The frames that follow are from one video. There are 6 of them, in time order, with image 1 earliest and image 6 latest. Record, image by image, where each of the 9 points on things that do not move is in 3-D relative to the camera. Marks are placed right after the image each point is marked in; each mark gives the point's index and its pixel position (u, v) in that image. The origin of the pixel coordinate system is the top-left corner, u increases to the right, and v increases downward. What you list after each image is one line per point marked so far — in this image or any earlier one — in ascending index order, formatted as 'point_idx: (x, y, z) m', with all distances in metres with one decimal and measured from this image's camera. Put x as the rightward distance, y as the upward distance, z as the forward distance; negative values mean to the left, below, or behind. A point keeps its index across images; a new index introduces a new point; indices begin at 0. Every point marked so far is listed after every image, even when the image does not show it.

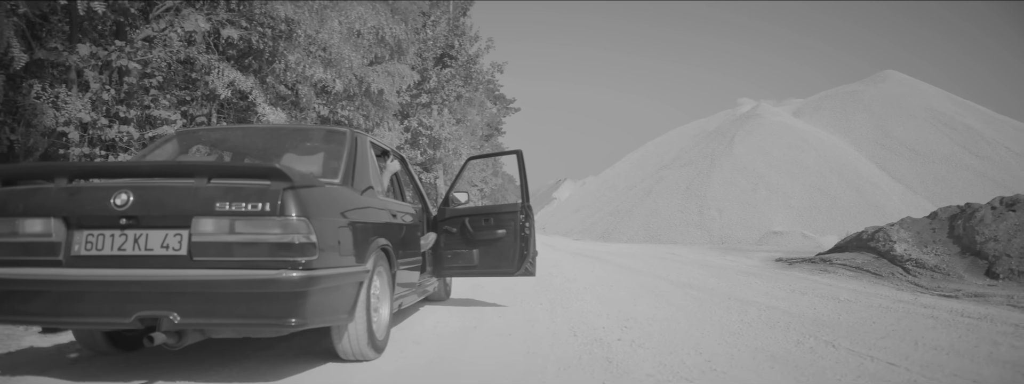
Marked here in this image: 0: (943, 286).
0: (+4.7, -1.0, +7.4) m
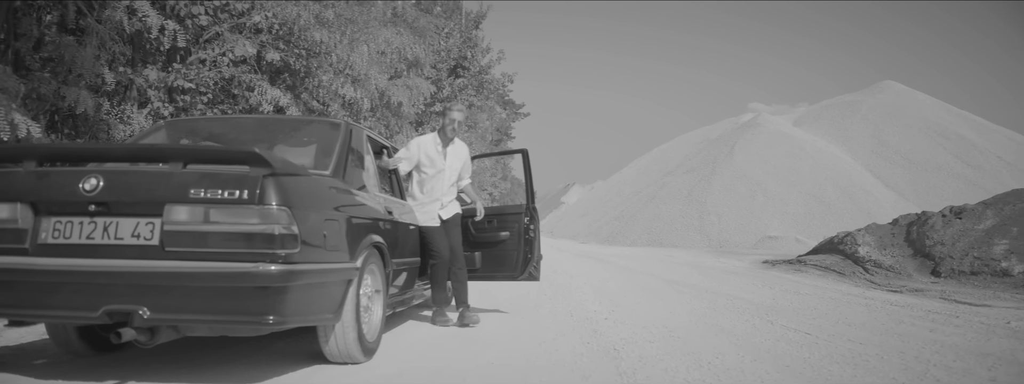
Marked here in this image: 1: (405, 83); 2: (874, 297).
0: (+4.8, -1.2, +8.6) m
1: (-2.8, +2.9, +17.7) m
2: (+4.0, -1.2, +7.4) m
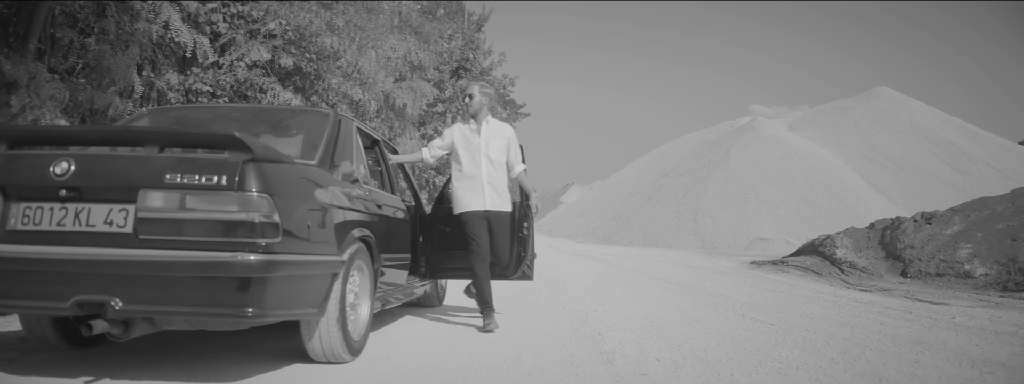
0: (+4.8, -1.2, +9.2) m
1: (-2.8, +2.9, +18.3) m
2: (+4.0, -1.2, +8.1) m
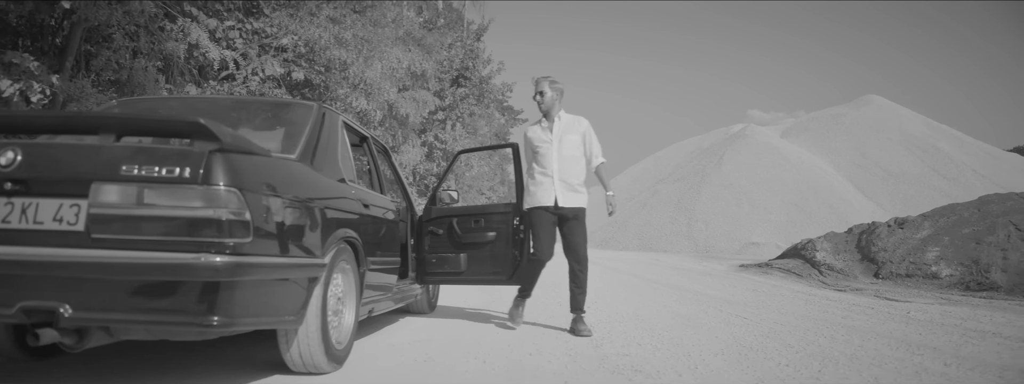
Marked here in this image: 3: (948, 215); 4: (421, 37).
0: (+4.8, -1.3, +9.9) m
1: (-2.8, +2.7, +19.0) m
2: (+4.0, -1.3, +8.8) m
3: (+6.8, -0.4, +10.5) m
4: (-2.6, +4.5, +19.6) m
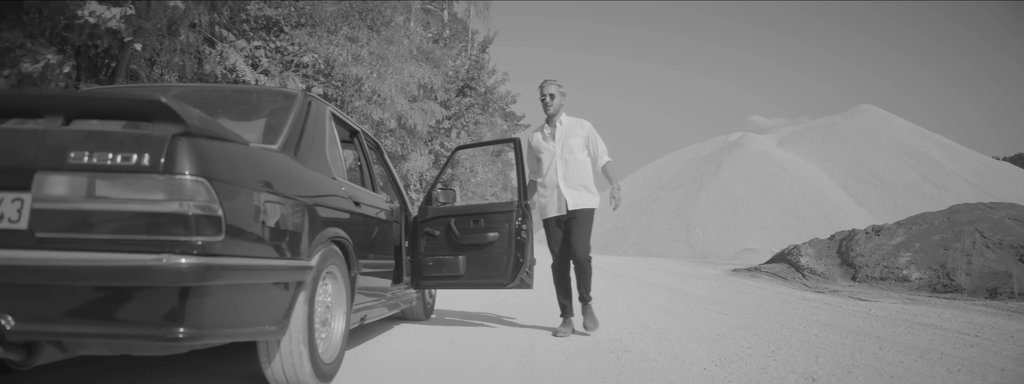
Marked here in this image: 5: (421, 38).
0: (+4.9, -1.5, +10.8) m
1: (-2.6, +2.5, +19.9) m
2: (+4.1, -1.5, +9.7) m
3: (+6.9, -0.5, +11.4) m
4: (-2.5, +4.3, +20.6) m
5: (-2.6, +4.4, +19.3) m
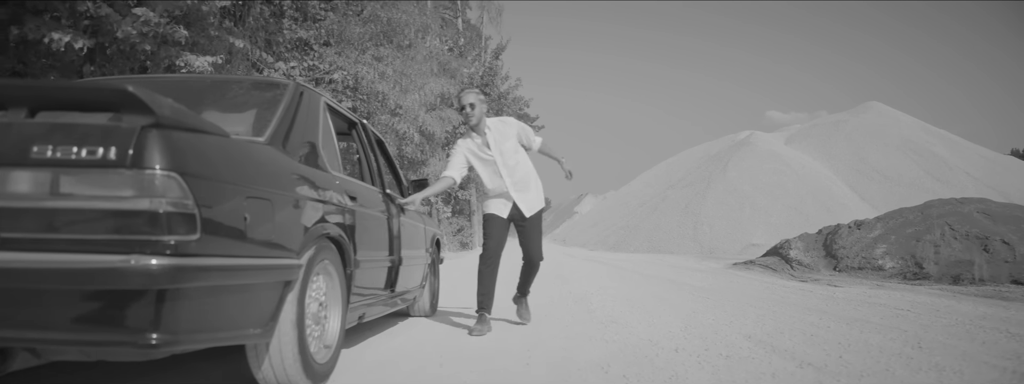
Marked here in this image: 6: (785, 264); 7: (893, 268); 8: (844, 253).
0: (+5.2, -1.5, +12.0) m
1: (-2.2, +2.4, +21.3) m
2: (+4.3, -1.5, +10.9) m
3: (+7.2, -0.5, +12.5) m
4: (-2.1, +4.2, +21.9) m
5: (-2.3, +4.3, +20.7) m
6: (+5.3, -1.4, +13.2) m
7: (+6.4, -1.3, +11.4) m
8: (+6.0, -1.1, +12.3) m
